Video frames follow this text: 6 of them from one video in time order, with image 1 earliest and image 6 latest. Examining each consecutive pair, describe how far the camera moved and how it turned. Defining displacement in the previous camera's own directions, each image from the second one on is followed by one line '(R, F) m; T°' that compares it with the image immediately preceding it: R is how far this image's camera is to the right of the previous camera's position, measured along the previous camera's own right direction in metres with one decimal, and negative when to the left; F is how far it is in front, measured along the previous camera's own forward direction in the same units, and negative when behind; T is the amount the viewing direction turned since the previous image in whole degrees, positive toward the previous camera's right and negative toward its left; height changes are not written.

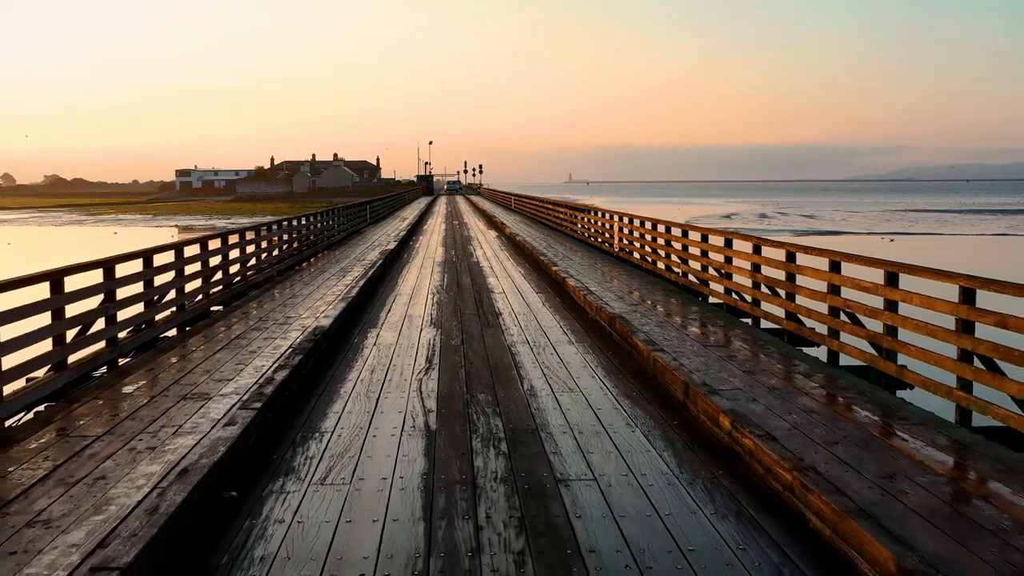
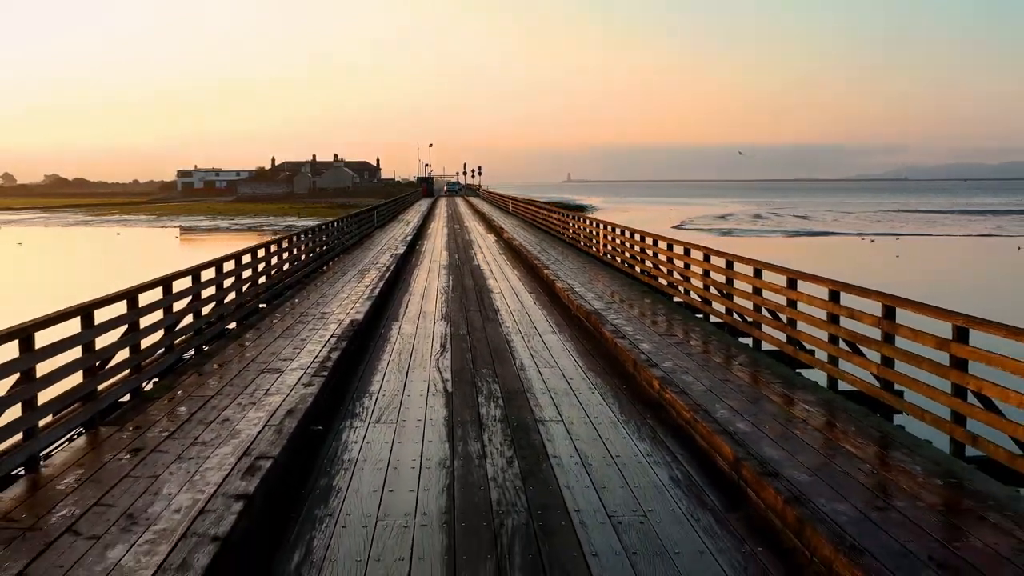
(0.0, -1.7) m; 0°
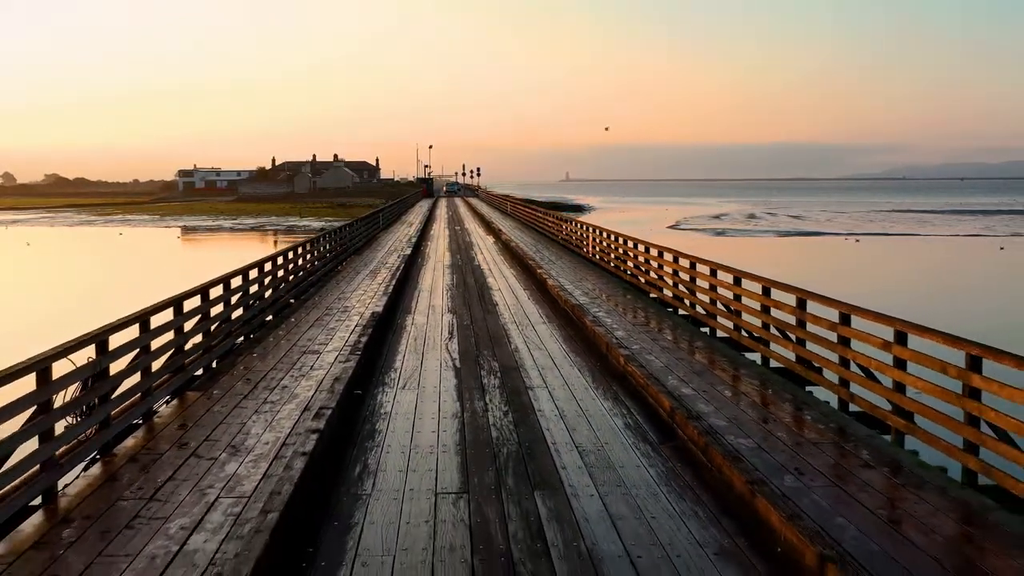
(0.0, -1.5) m; 0°
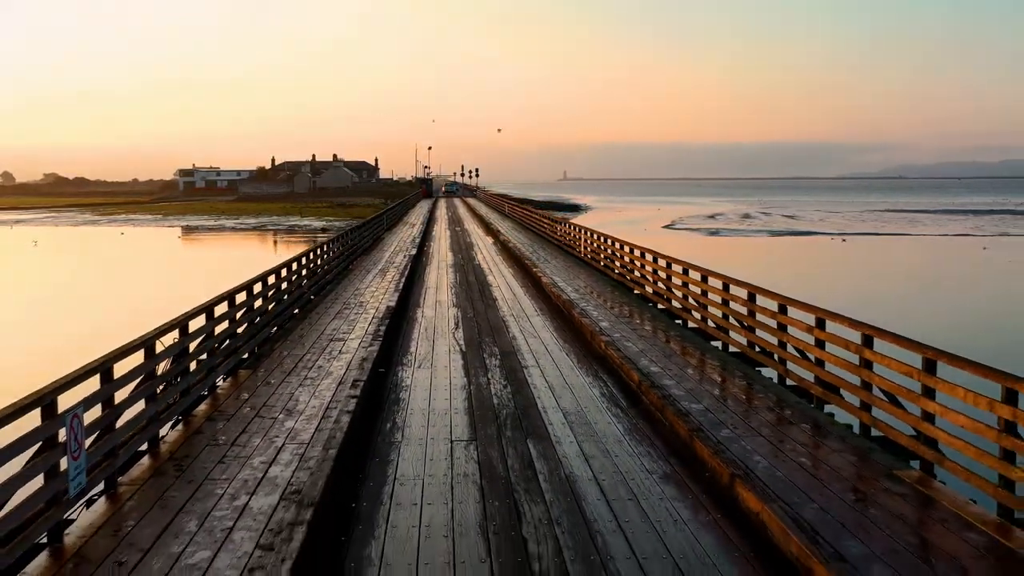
(0.0, -1.3) m; 0°
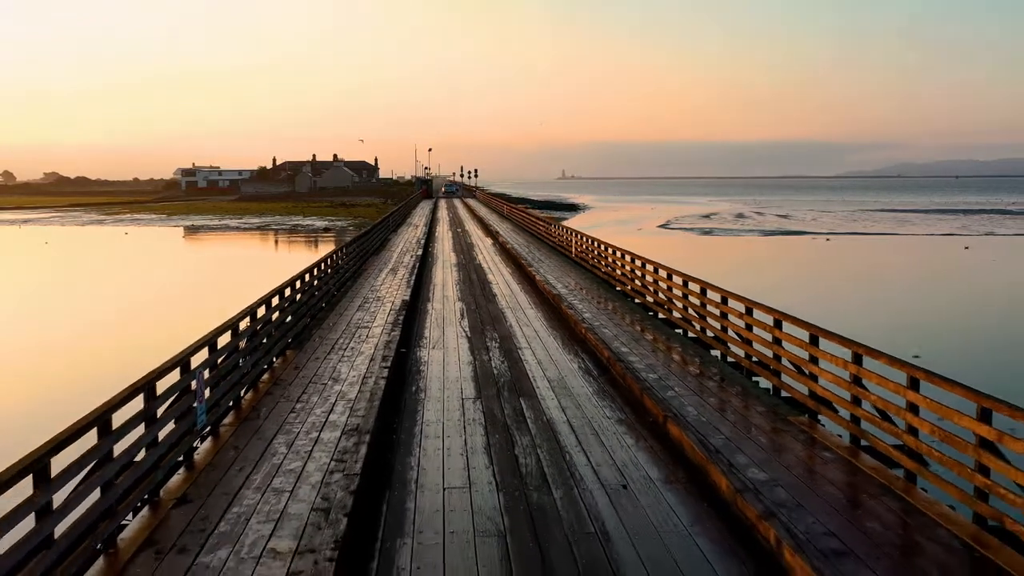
(0.0, -1.9) m; 0°
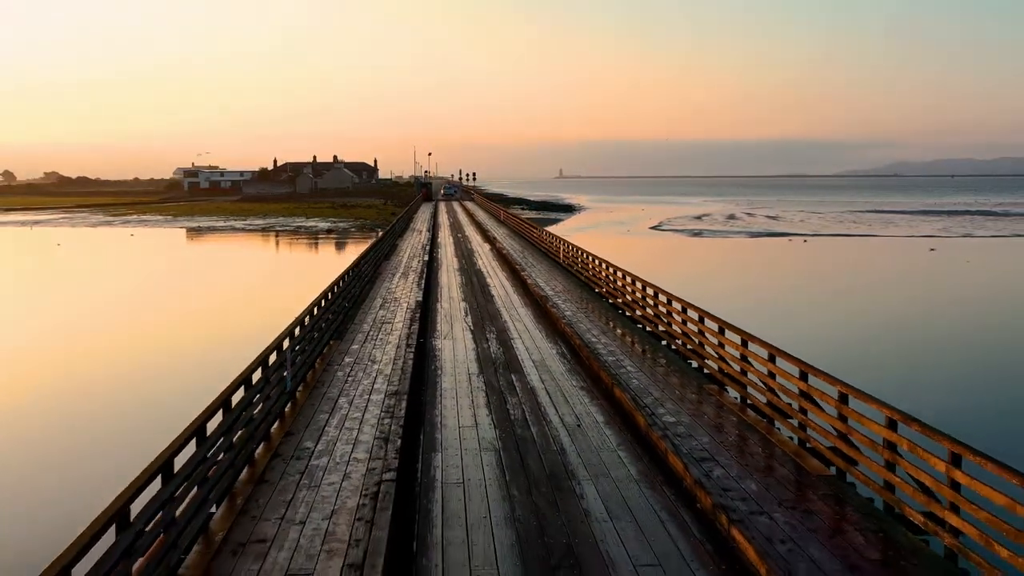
(+0.1, -2.8) m; 0°
